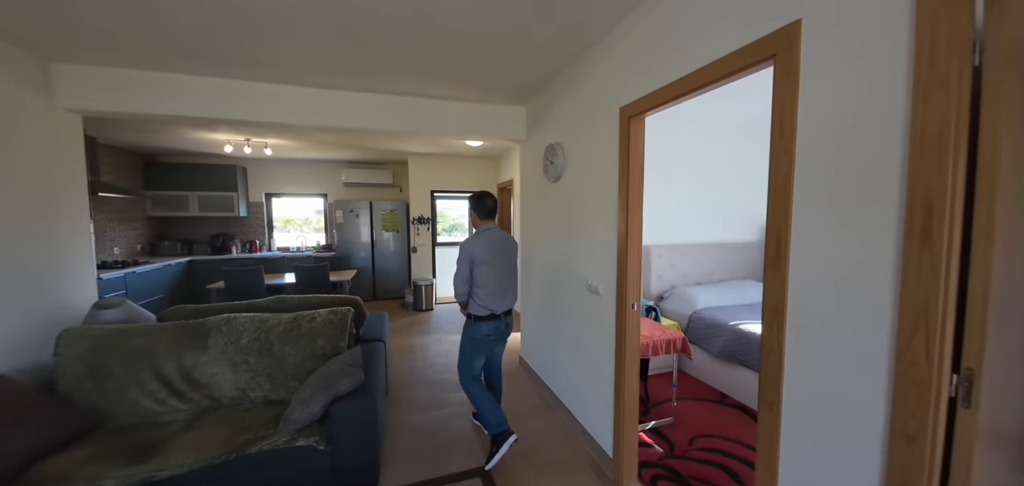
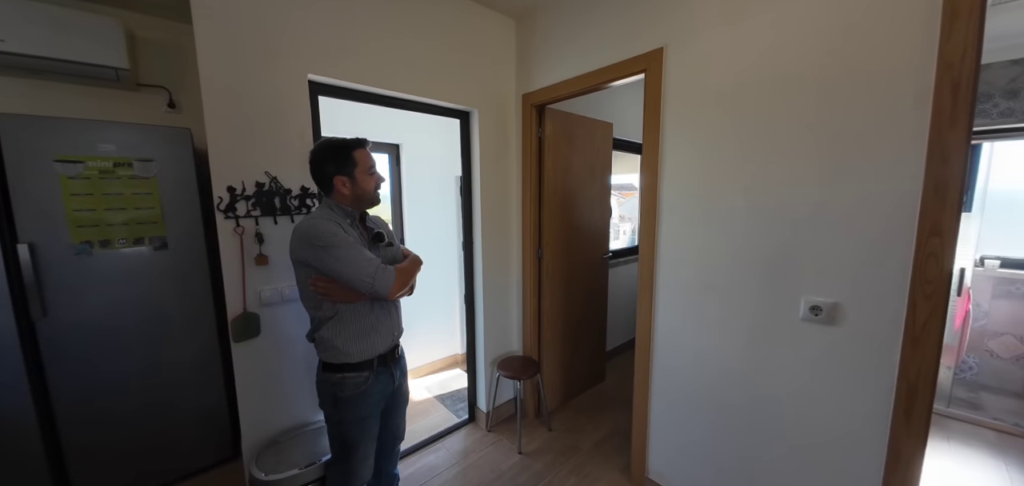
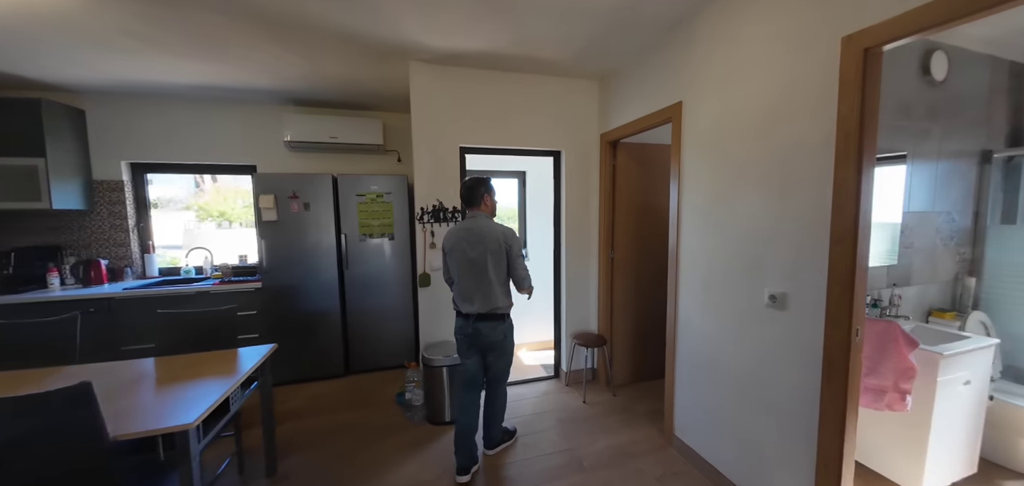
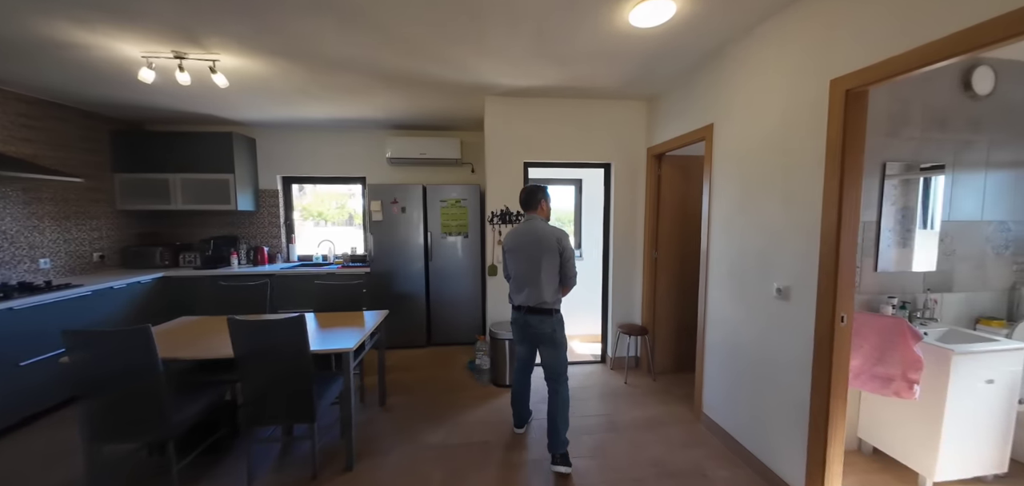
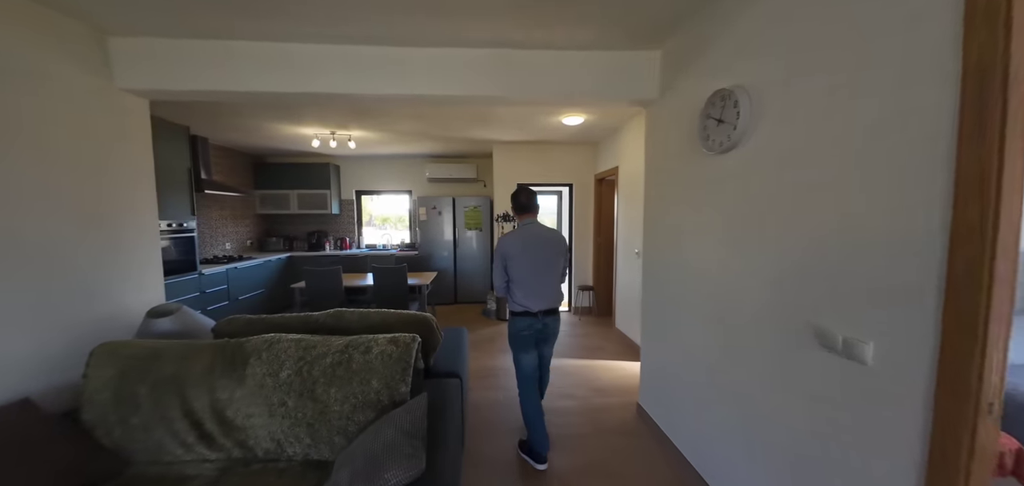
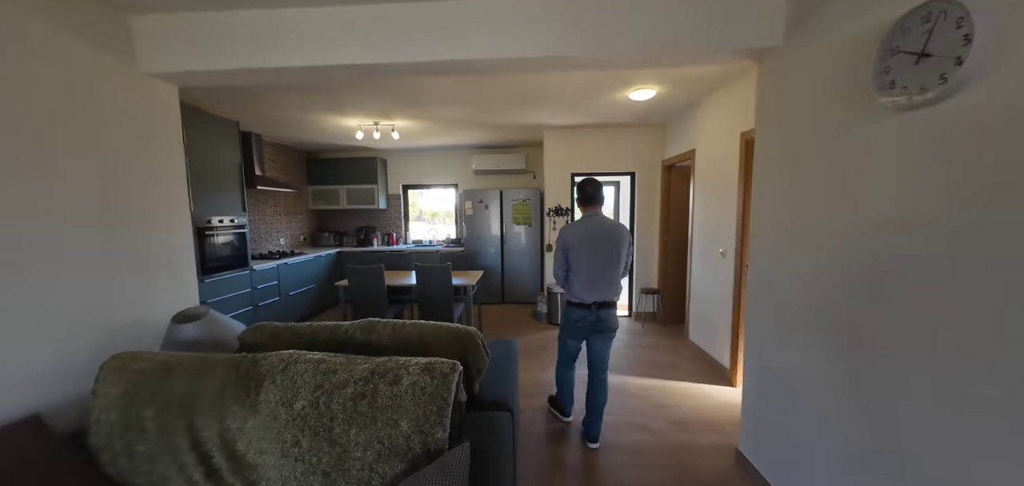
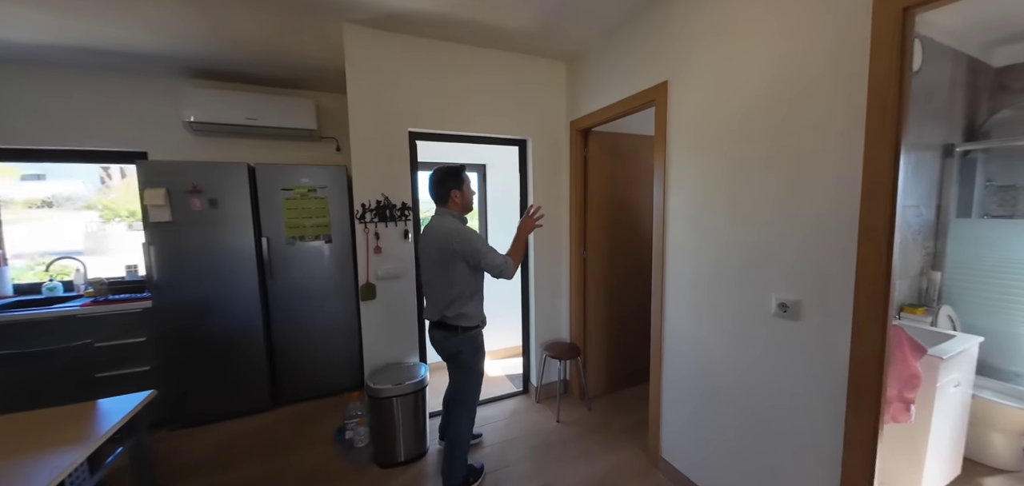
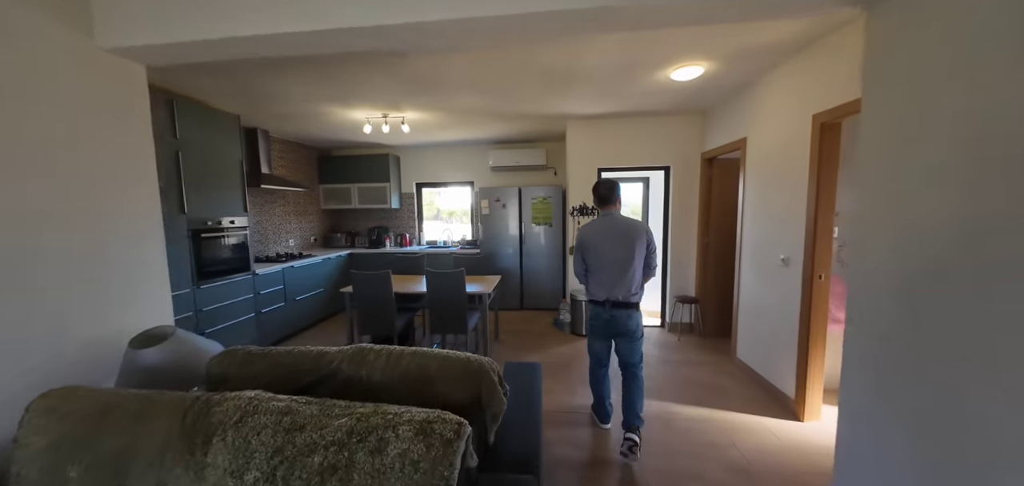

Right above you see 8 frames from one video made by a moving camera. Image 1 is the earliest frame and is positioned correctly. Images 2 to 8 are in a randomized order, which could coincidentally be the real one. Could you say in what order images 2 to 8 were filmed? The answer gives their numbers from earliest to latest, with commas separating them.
5, 6, 8, 4, 3, 7, 2
